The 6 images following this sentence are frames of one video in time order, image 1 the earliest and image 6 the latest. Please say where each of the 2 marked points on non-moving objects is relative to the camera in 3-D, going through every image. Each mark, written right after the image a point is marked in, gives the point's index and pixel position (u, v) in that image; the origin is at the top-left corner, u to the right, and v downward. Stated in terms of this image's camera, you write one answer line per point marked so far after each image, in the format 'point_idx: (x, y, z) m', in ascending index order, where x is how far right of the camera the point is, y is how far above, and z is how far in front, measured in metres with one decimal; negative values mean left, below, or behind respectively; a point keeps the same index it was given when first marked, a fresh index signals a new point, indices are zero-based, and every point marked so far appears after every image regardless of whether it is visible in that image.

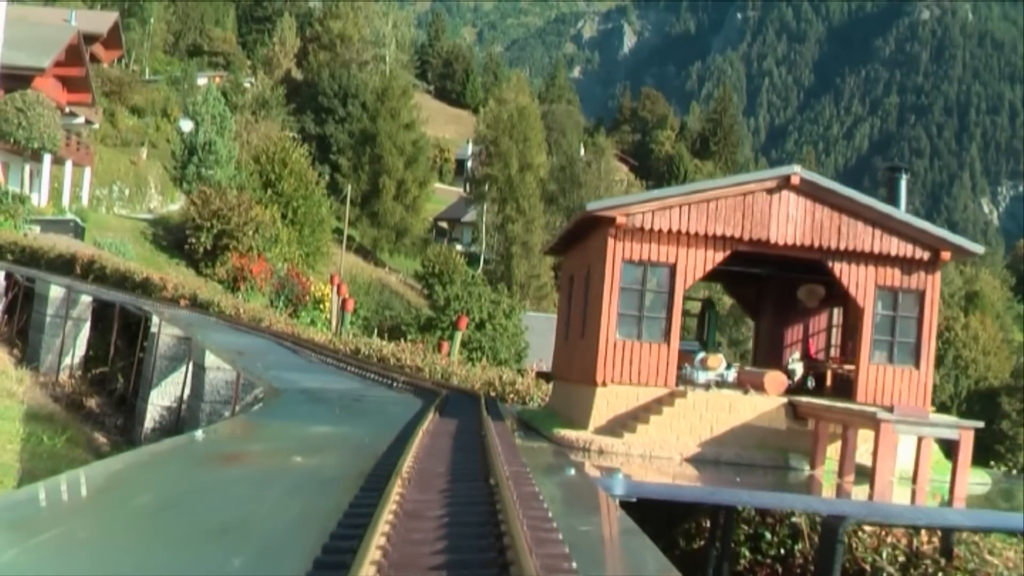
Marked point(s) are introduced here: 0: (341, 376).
0: (-1.8, -0.9, +20.0) m
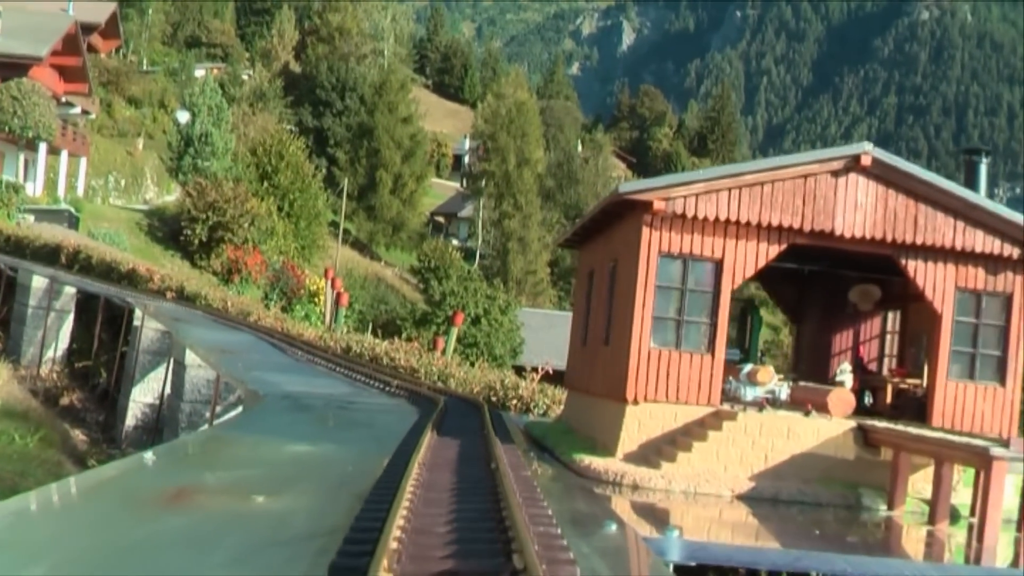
0: (-1.7, -0.9, +18.4) m
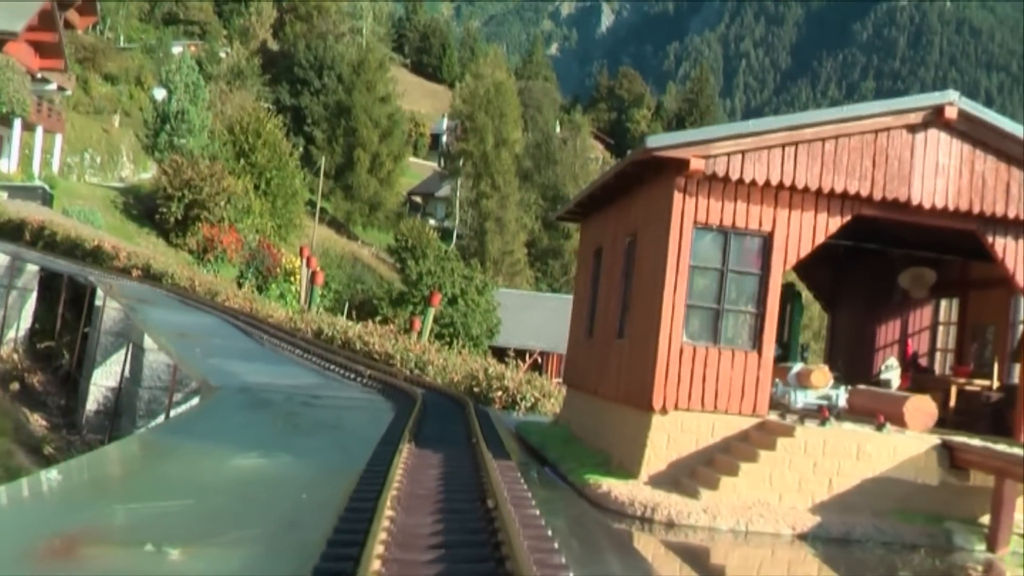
0: (-1.9, -0.7, +16.7) m
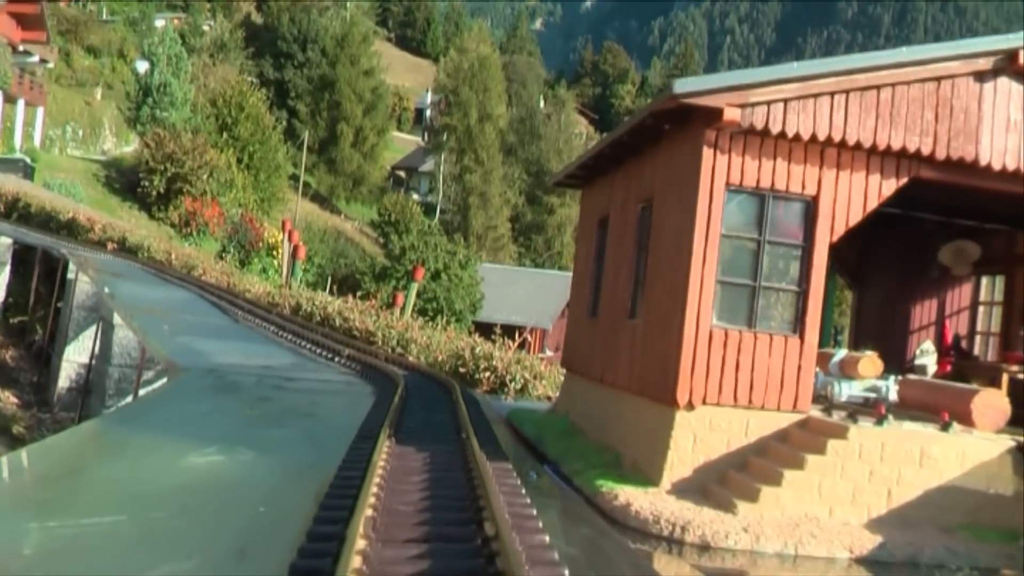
0: (-2.0, -0.5, +15.8) m
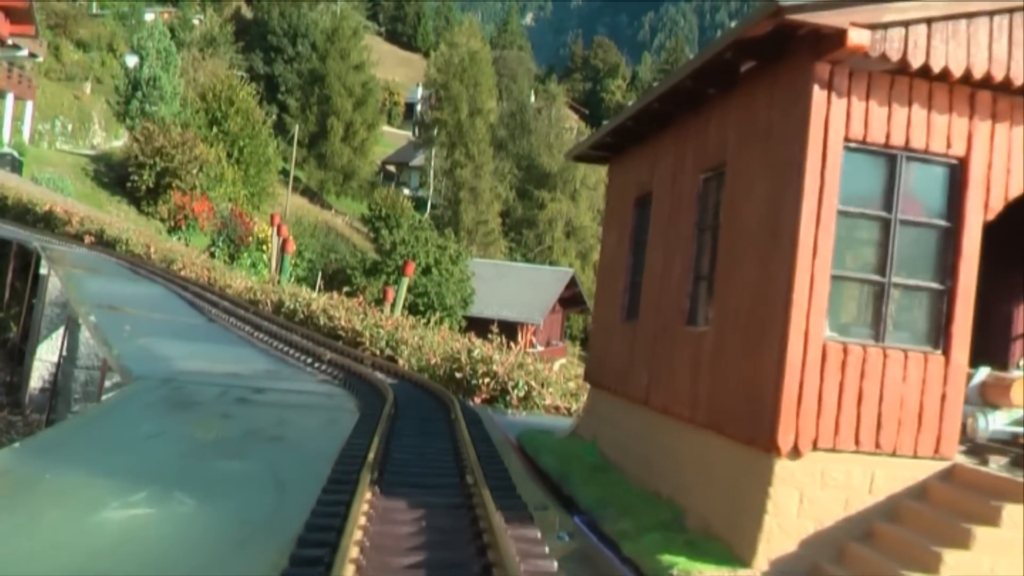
0: (-2.0, -0.4, +14.2) m
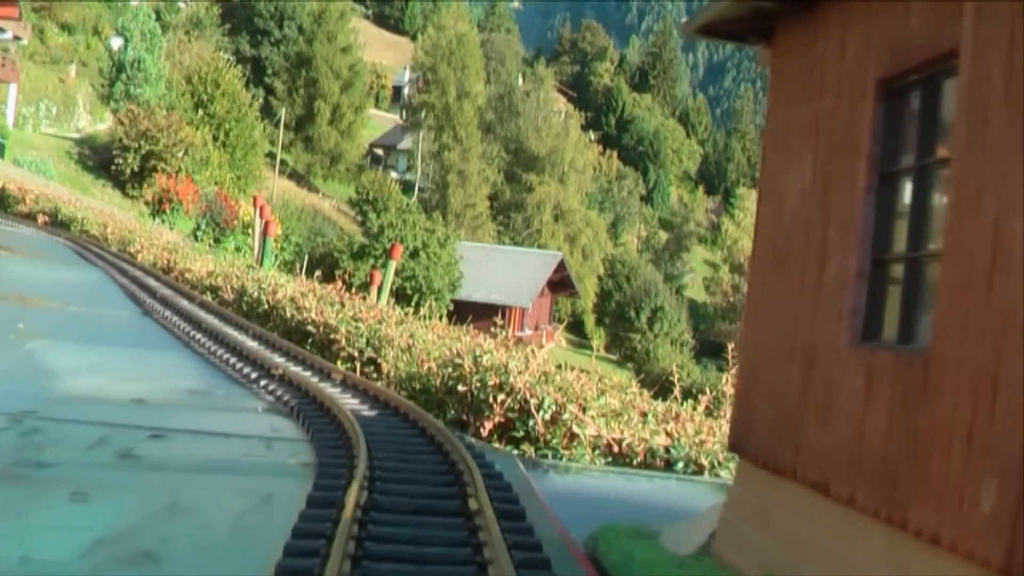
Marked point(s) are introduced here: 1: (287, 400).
0: (-1.8, -0.4, +10.8) m
1: (-1.0, -0.5, +8.3) m
